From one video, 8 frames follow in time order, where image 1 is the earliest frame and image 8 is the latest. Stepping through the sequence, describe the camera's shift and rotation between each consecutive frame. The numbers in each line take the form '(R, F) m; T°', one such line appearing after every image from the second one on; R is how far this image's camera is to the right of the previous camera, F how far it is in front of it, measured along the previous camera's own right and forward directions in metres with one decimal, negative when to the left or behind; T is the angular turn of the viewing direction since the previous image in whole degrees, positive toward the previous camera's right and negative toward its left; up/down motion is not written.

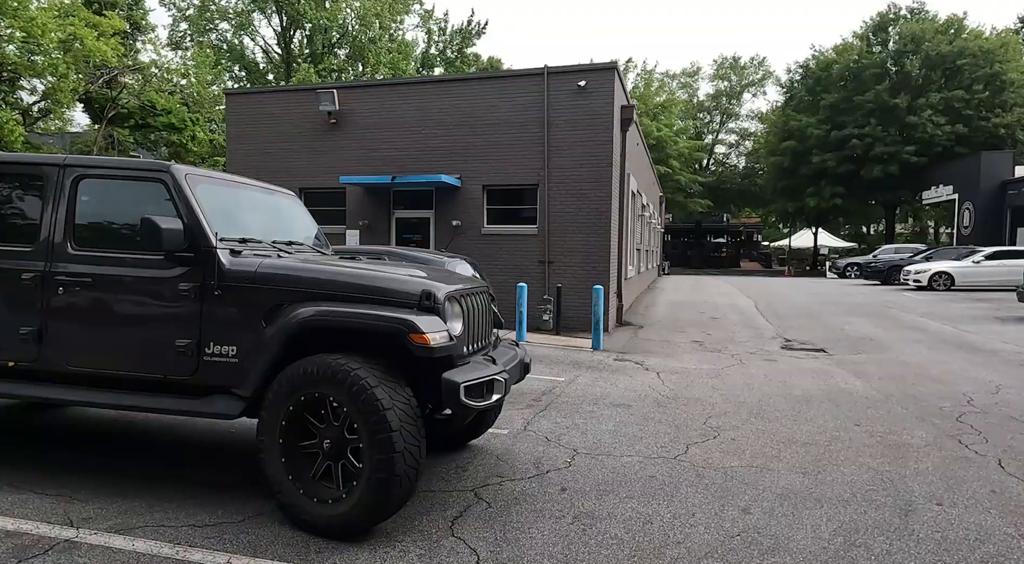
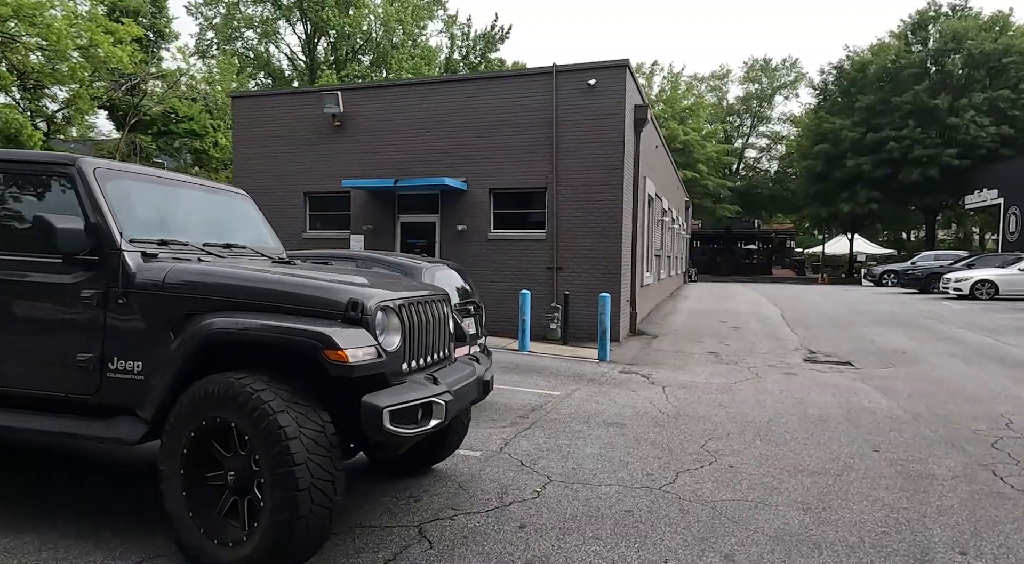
(+0.5, +0.5) m; -3°
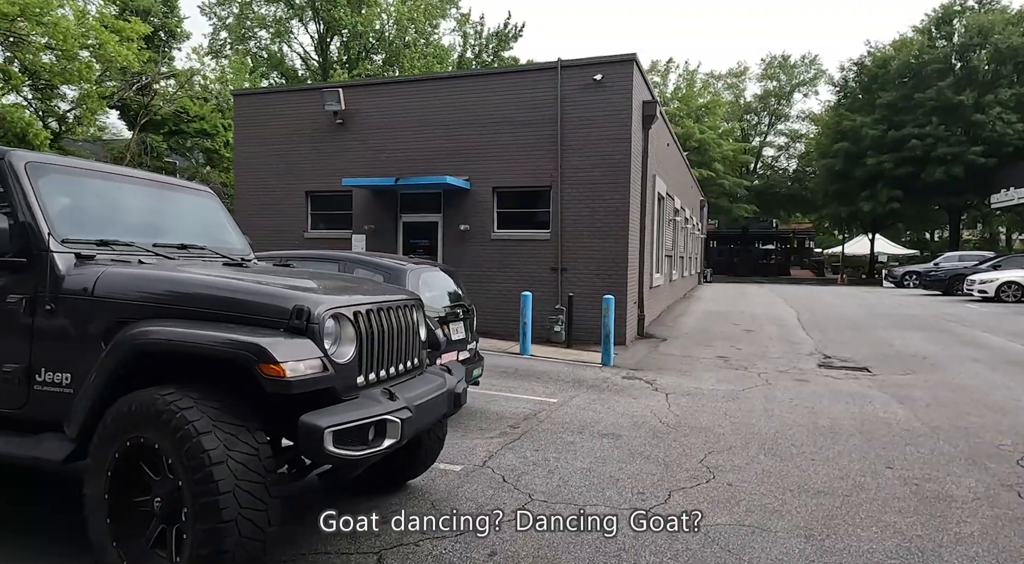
(+0.2, +0.3) m; -1°
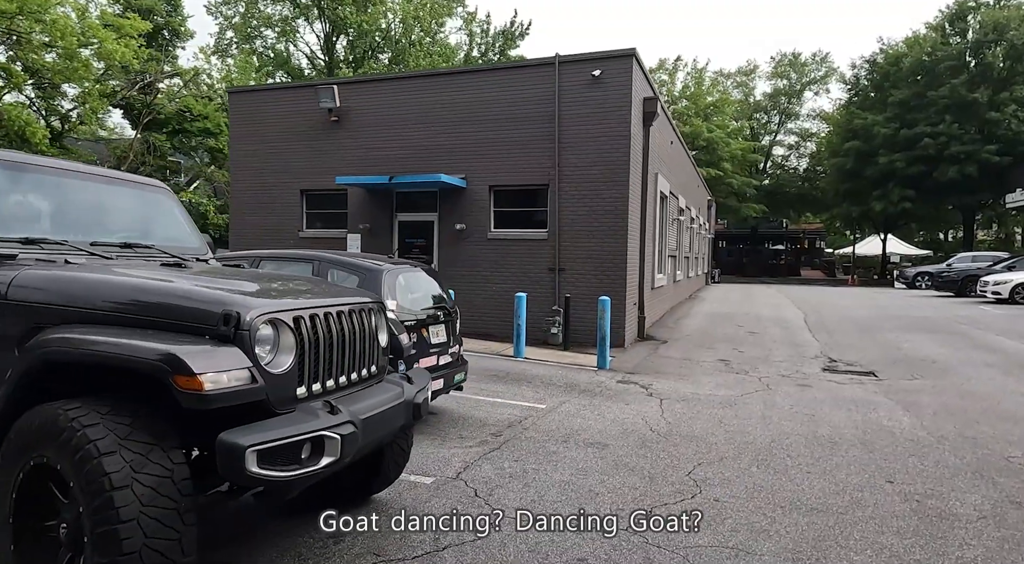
(+0.2, +0.3) m; -1°
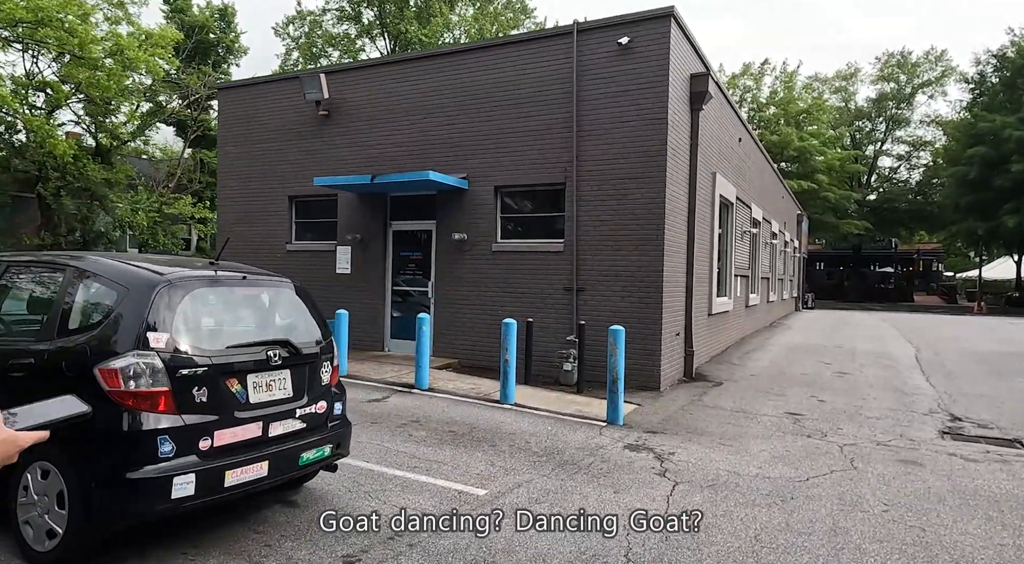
(+1.2, +2.5) m; -8°
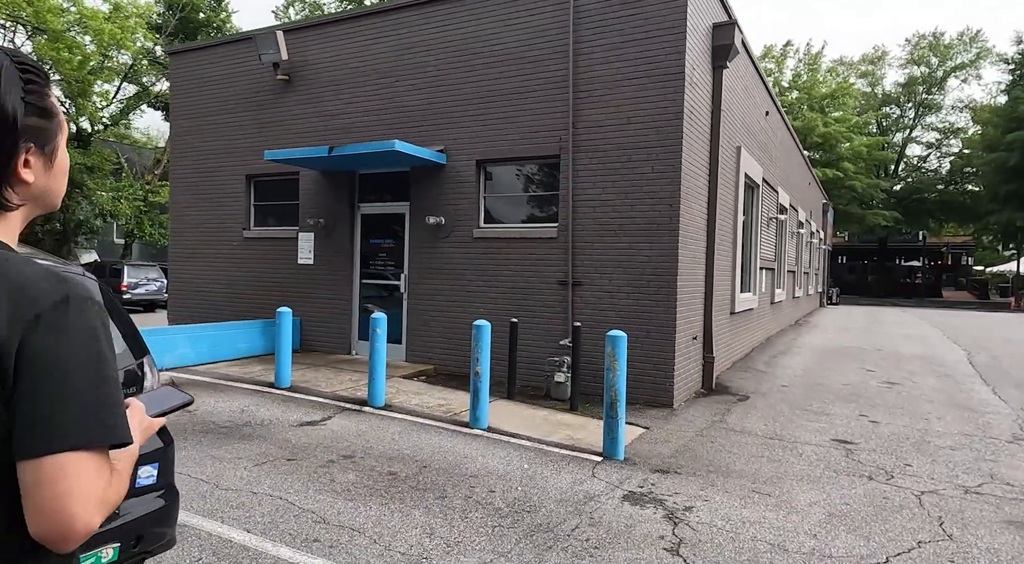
(+0.4, +1.6) m; -1°
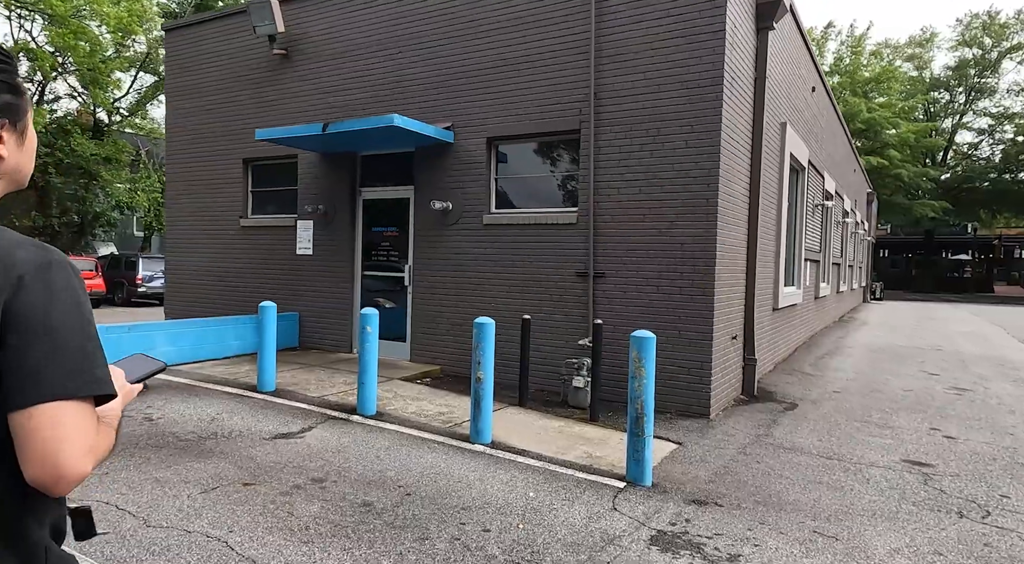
(+0.2, +0.9) m; -2°
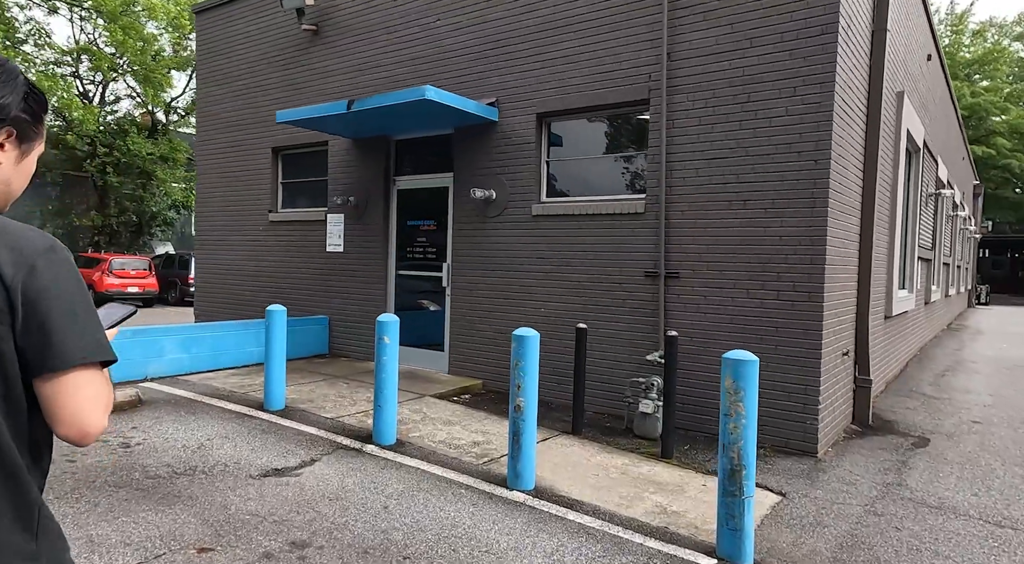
(+0.1, +1.2) m; -5°
